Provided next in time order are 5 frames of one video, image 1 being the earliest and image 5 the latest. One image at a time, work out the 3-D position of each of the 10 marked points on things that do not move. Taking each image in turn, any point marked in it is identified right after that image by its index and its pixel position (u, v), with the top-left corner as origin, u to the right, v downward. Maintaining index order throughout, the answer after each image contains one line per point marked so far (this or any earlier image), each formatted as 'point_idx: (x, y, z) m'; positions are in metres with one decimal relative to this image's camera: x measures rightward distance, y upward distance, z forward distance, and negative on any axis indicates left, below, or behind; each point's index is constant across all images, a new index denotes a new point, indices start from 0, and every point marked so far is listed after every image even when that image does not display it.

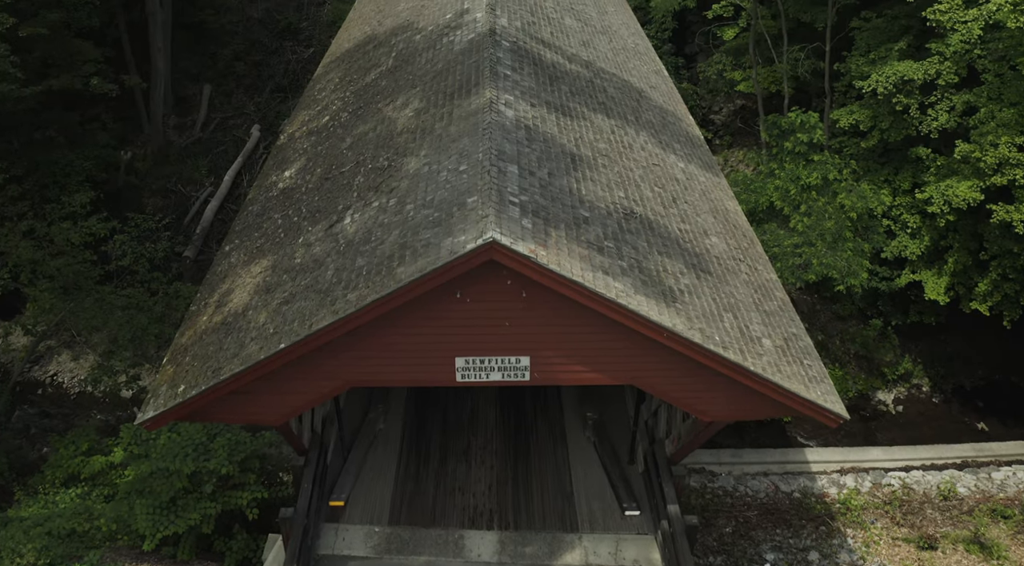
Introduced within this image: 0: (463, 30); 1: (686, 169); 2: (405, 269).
0: (-0.7, +3.8, +12.1) m
1: (+2.4, +1.6, +11.3) m
2: (-0.9, +0.1, +7.2) m
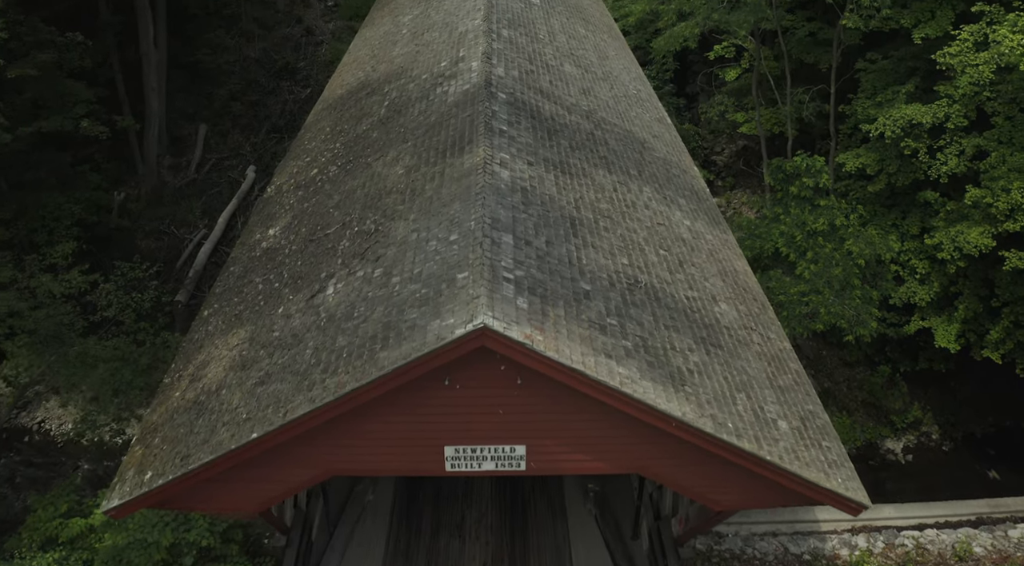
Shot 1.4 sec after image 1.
0: (-0.8, +2.9, +11.6) m
1: (+2.3, +0.7, +10.7) m
2: (-1.0, -0.6, +6.6) m
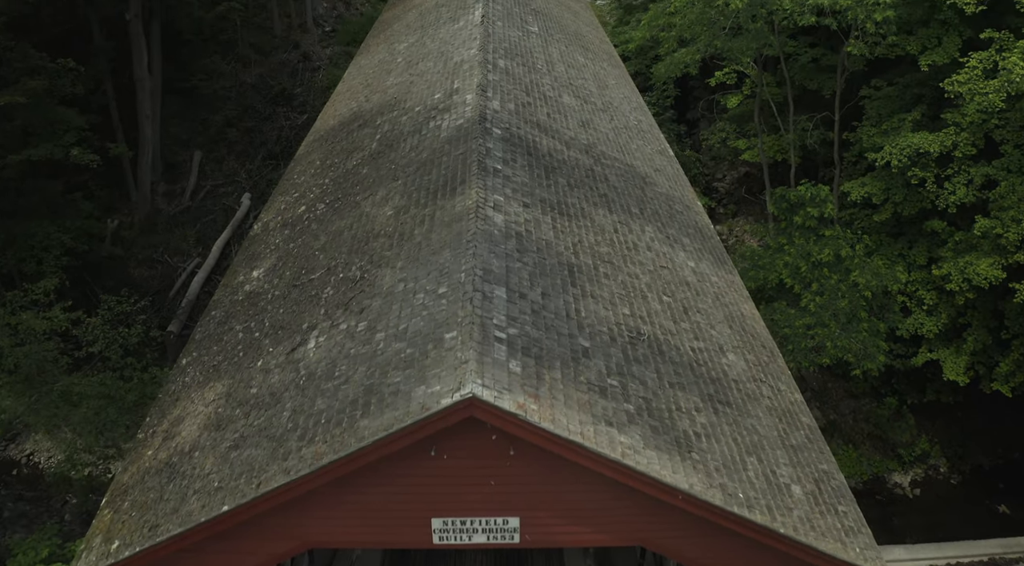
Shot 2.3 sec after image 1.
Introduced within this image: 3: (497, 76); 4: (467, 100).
0: (-0.8, +2.3, +11.1) m
1: (+2.3, +0.2, +10.1) m
2: (-1.1, -1.0, +6.0) m
3: (-0.2, +3.1, +12.3) m
4: (-0.6, +2.5, +11.2) m
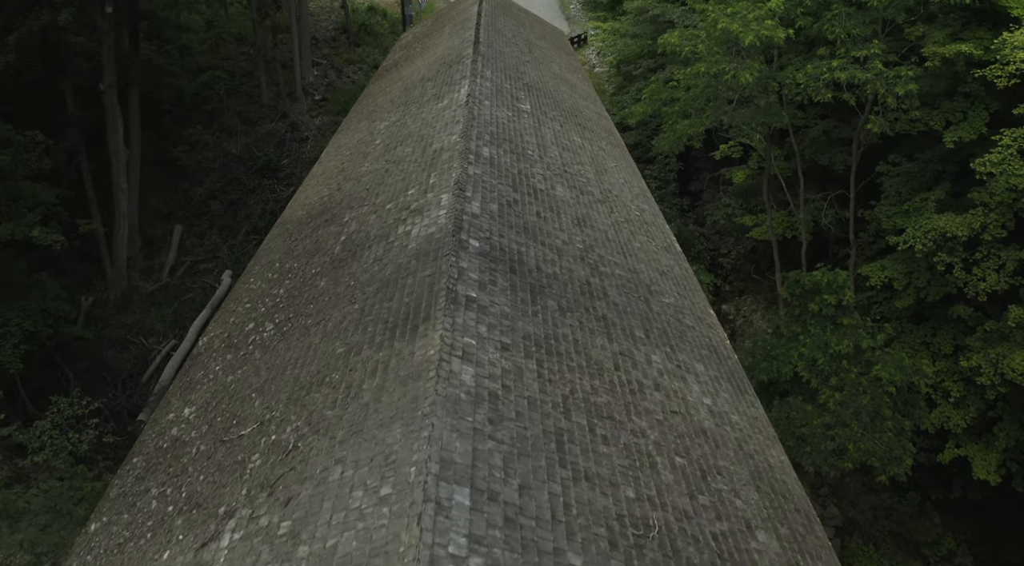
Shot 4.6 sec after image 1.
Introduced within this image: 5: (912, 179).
0: (-1.0, +0.8, +9.6) m
1: (+2.1, -1.3, +8.4) m
2: (-1.3, -2.2, +4.3) m
3: (-0.4, +1.5, +10.8) m
4: (-0.8, +1.0, +9.7) m
5: (+9.0, +2.3, +18.5) m
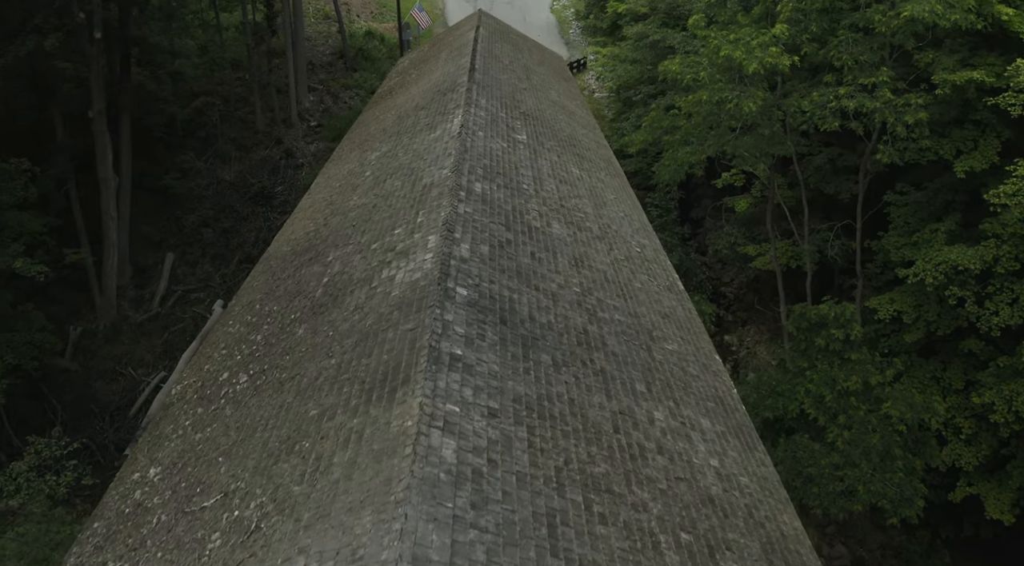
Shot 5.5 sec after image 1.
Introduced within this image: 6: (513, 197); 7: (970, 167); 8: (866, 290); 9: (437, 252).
0: (-1.1, +0.2, +8.9) m
1: (+2.0, -1.8, +7.8) m
2: (-1.4, -2.6, +3.6) m
3: (-0.5, +1.0, +10.2) m
4: (-0.9, +0.4, +9.0) m
5: (+8.9, +1.6, +17.9) m
6: (0.0, +1.2, +11.6) m
7: (+8.9, +2.2, +15.9) m
8: (+8.5, -0.2, +19.6) m
9: (-0.8, +0.3, +8.6) m
